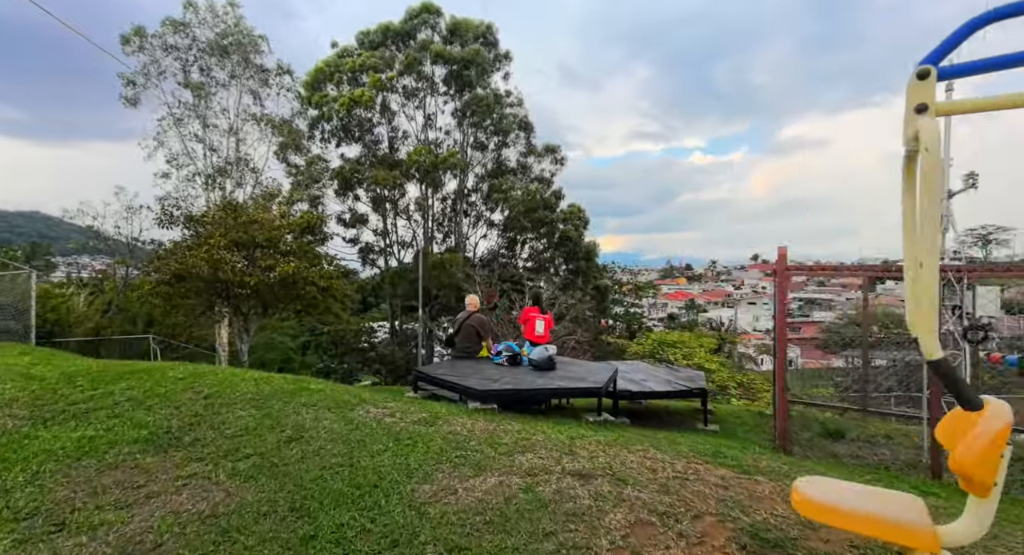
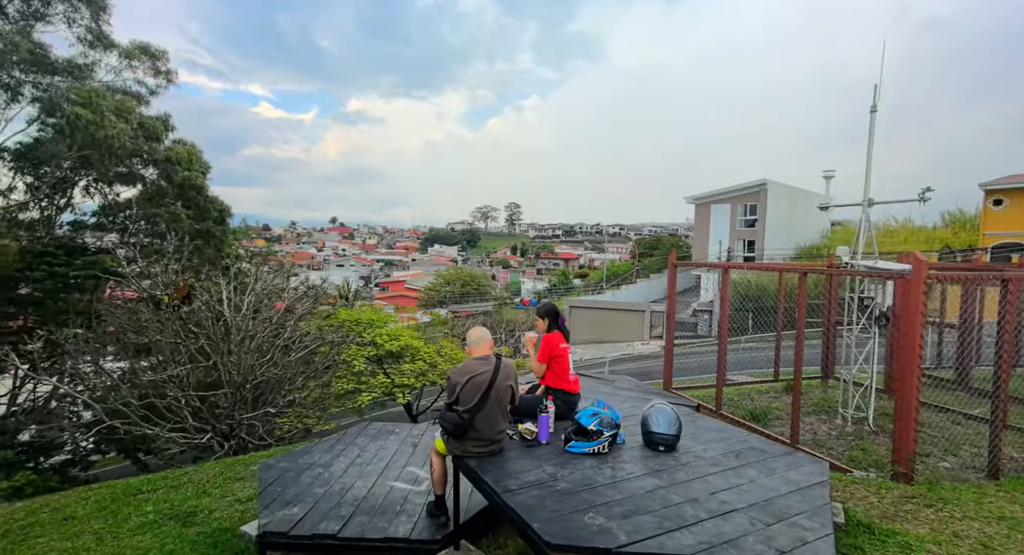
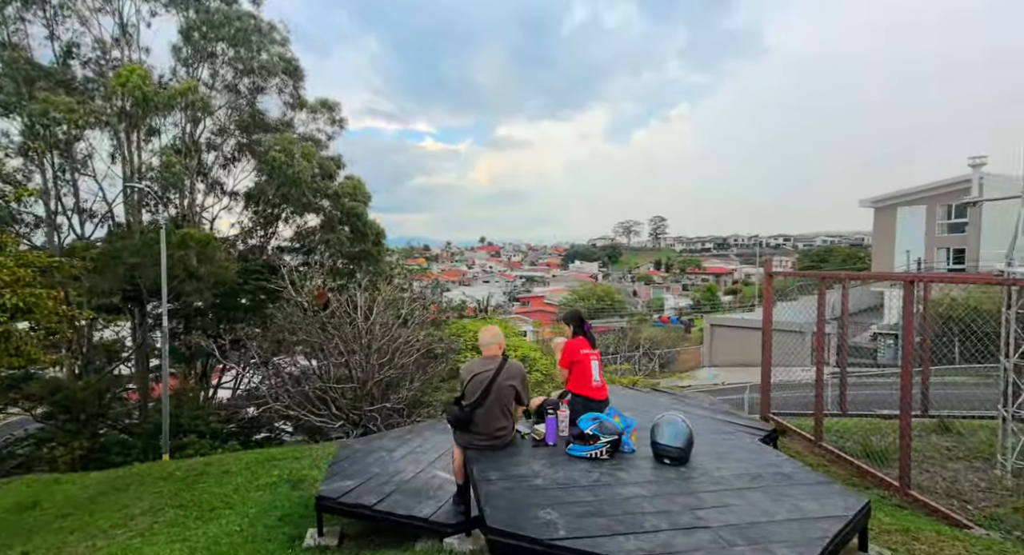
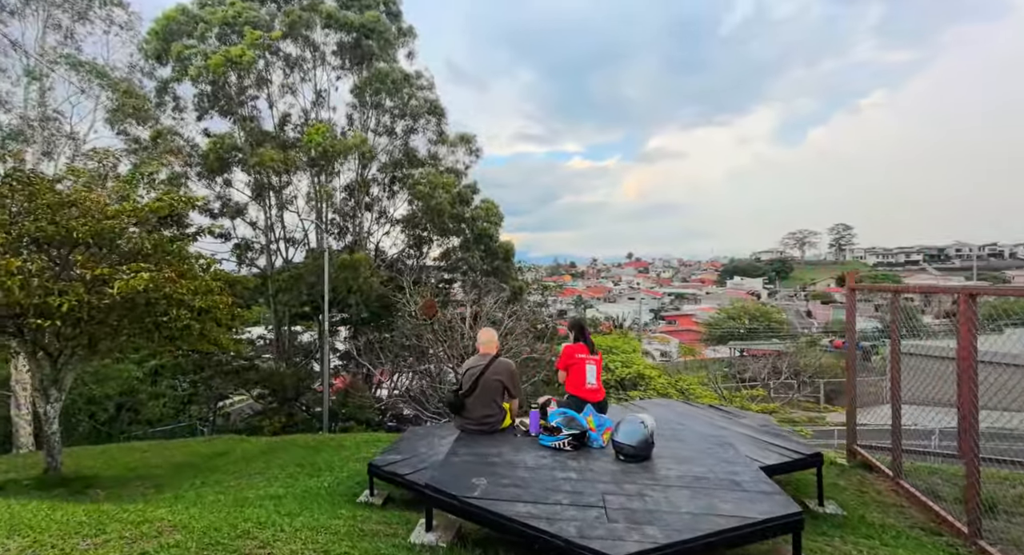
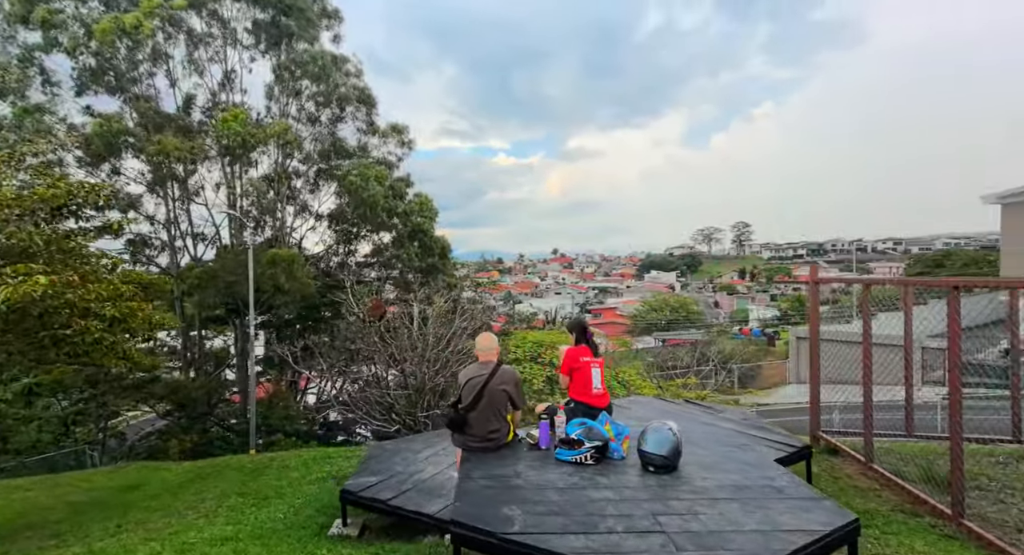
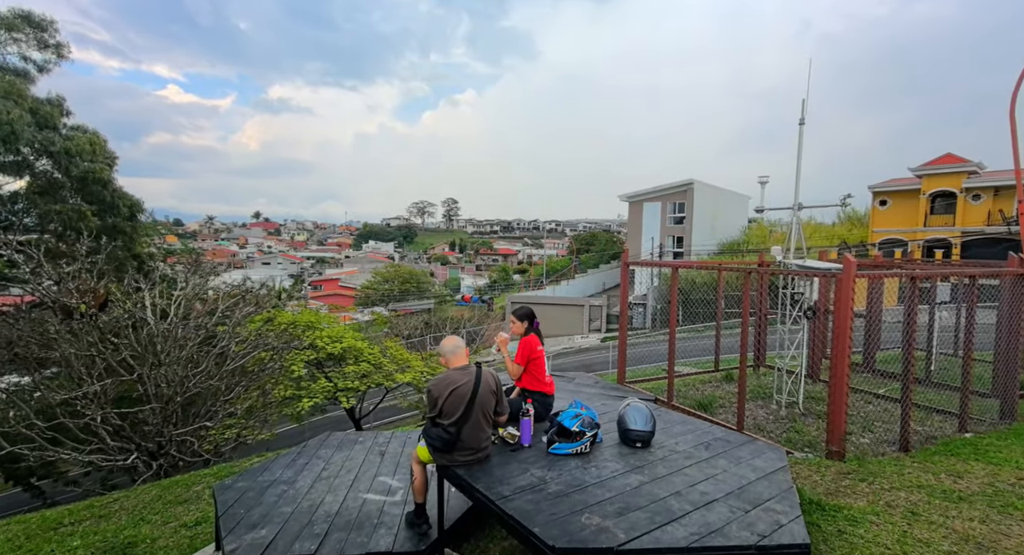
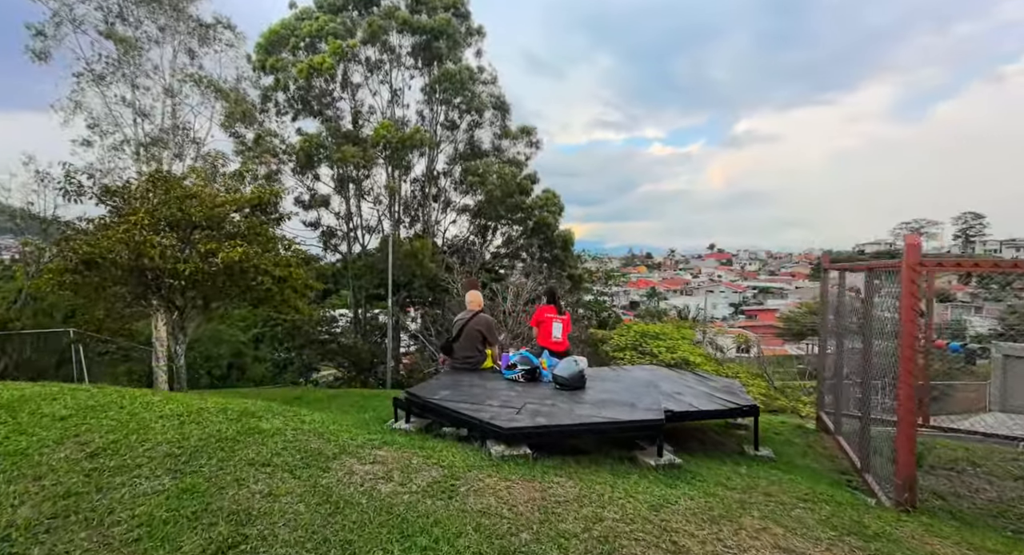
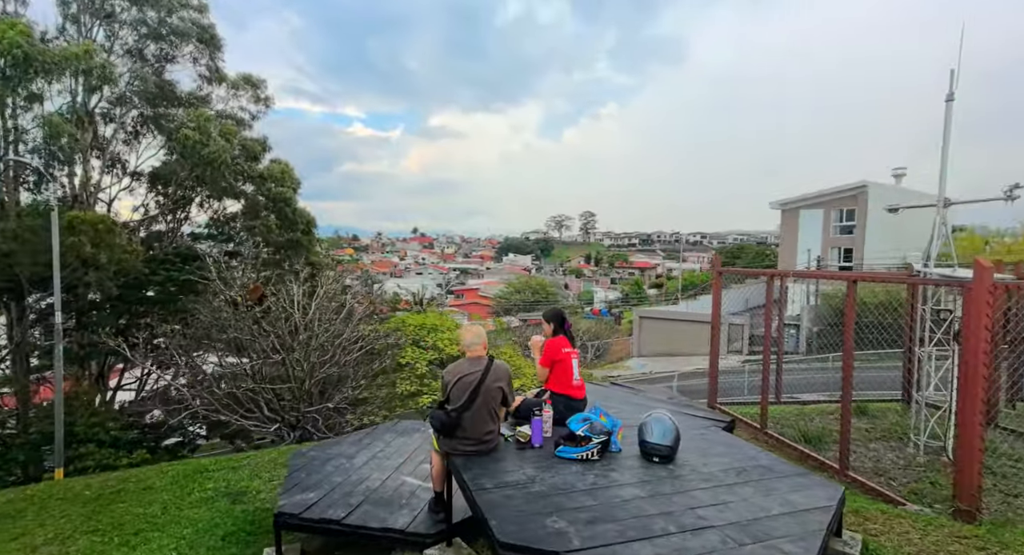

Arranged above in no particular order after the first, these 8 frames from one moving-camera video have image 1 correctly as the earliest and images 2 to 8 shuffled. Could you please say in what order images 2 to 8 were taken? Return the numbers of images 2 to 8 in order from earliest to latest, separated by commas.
7, 4, 5, 3, 8, 2, 6
